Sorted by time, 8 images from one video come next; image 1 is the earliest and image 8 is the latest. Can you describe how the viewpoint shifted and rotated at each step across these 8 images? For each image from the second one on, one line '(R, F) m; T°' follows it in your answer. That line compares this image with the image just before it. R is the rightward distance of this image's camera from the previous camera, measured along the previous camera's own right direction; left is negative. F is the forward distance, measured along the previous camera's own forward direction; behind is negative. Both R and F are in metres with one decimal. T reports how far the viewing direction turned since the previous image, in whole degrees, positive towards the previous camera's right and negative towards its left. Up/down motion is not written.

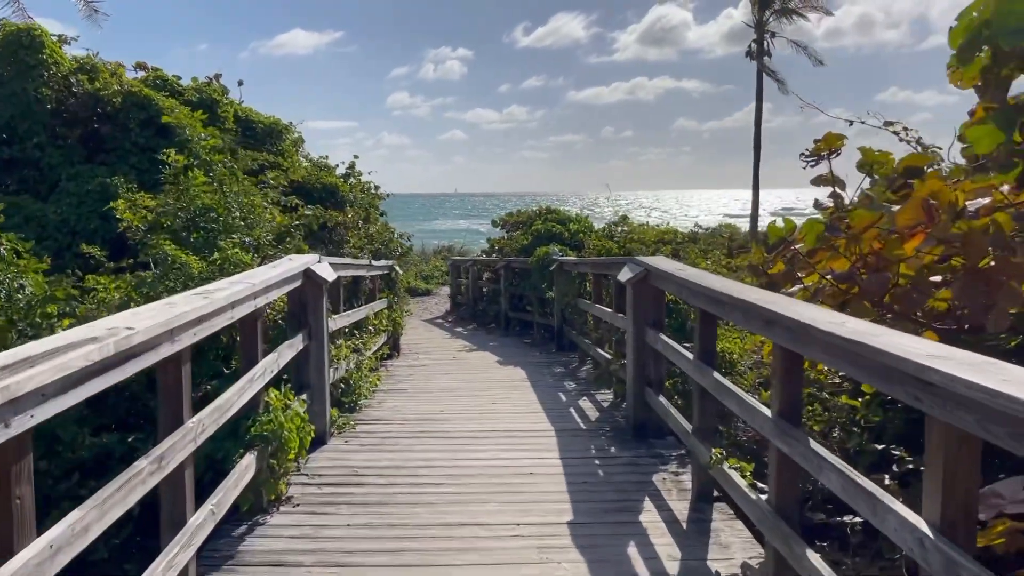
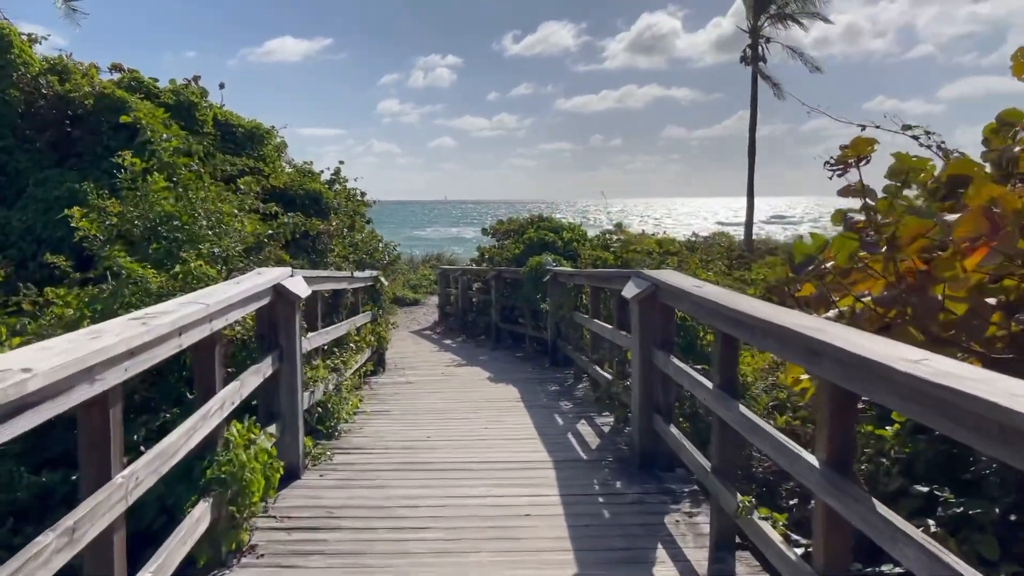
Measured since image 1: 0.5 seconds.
(0.0, +0.4) m; +1°
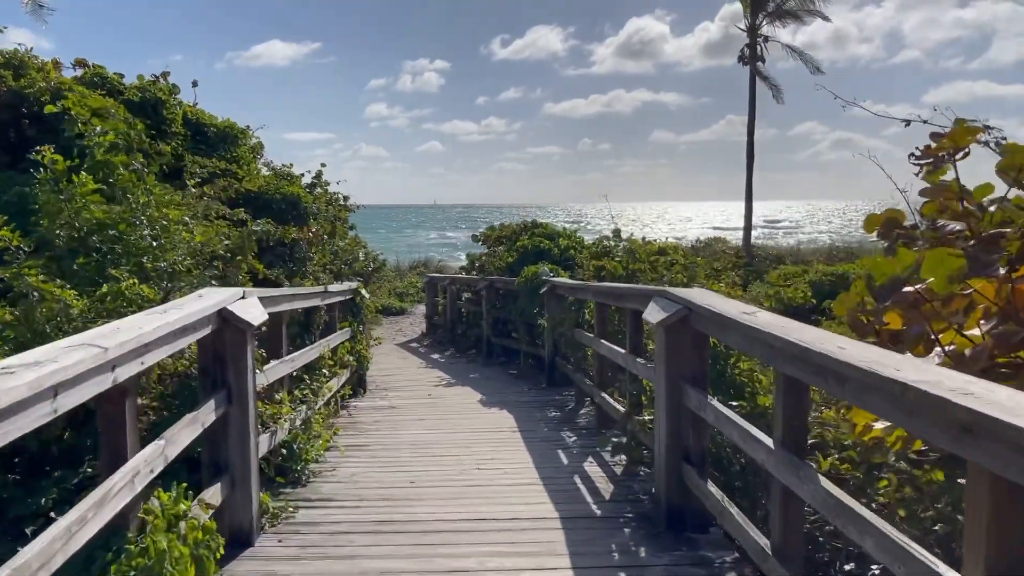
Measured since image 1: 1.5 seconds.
(0.0, +0.7) m; +1°
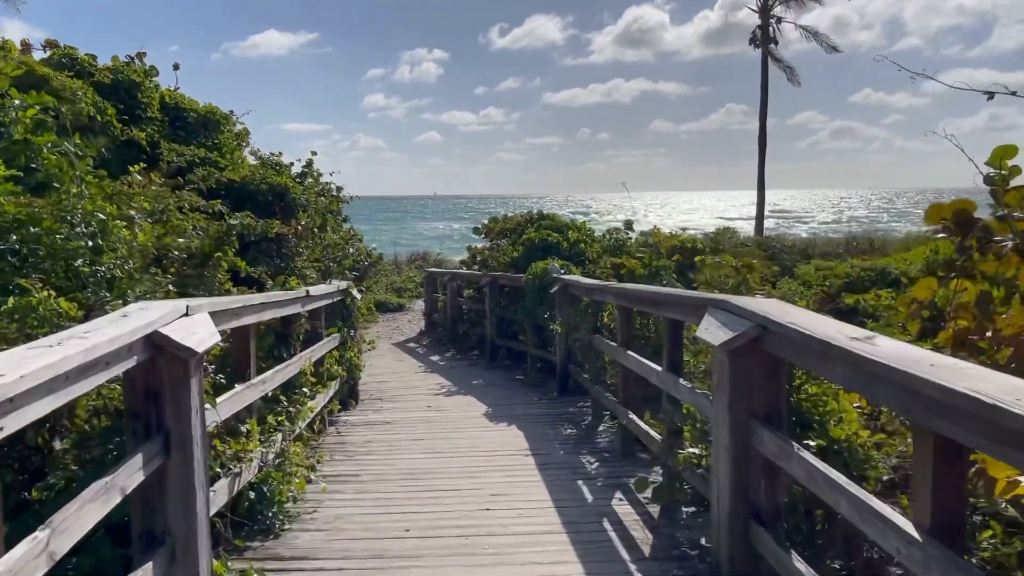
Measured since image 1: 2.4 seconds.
(-0.1, +0.7) m; 0°
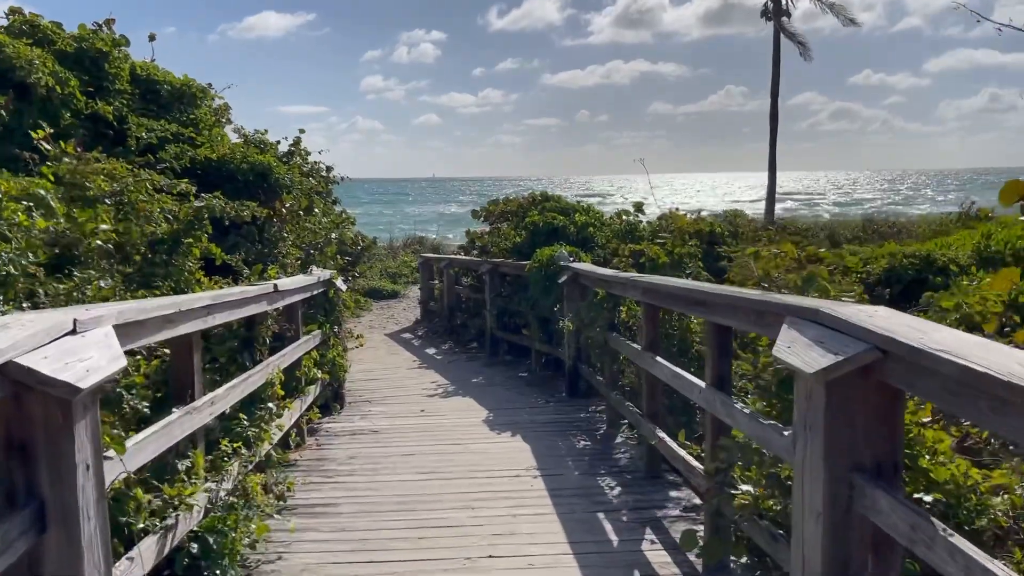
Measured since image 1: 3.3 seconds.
(0.0, +0.7) m; 0°
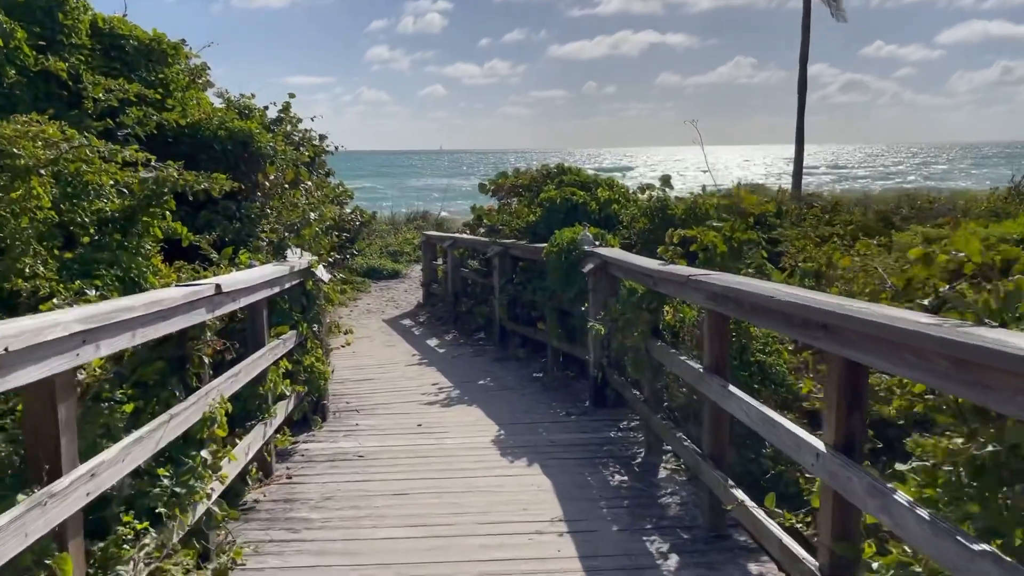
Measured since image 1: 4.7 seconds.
(-0.1, +0.9) m; 0°
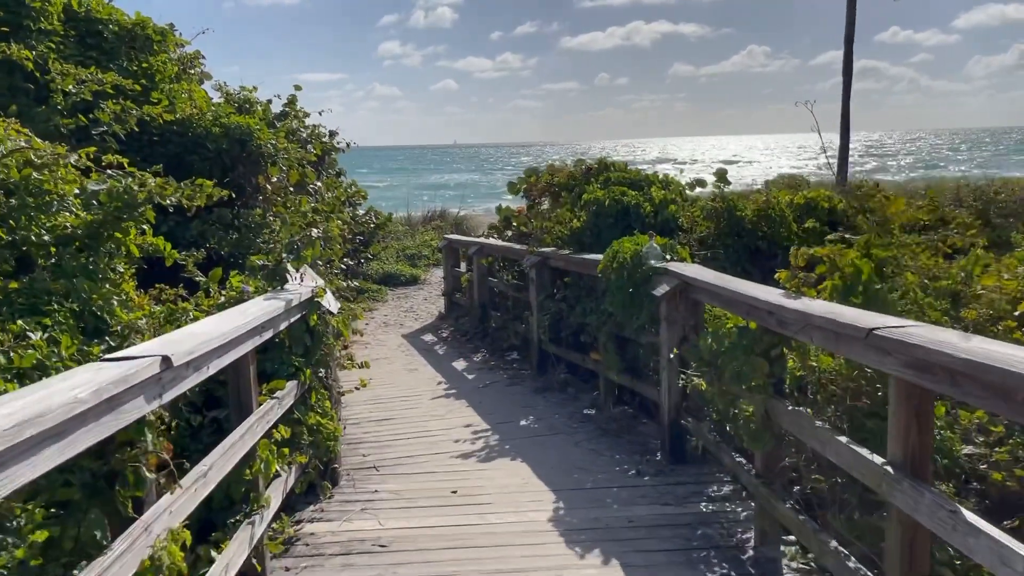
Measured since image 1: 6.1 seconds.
(-0.2, +0.9) m; -1°
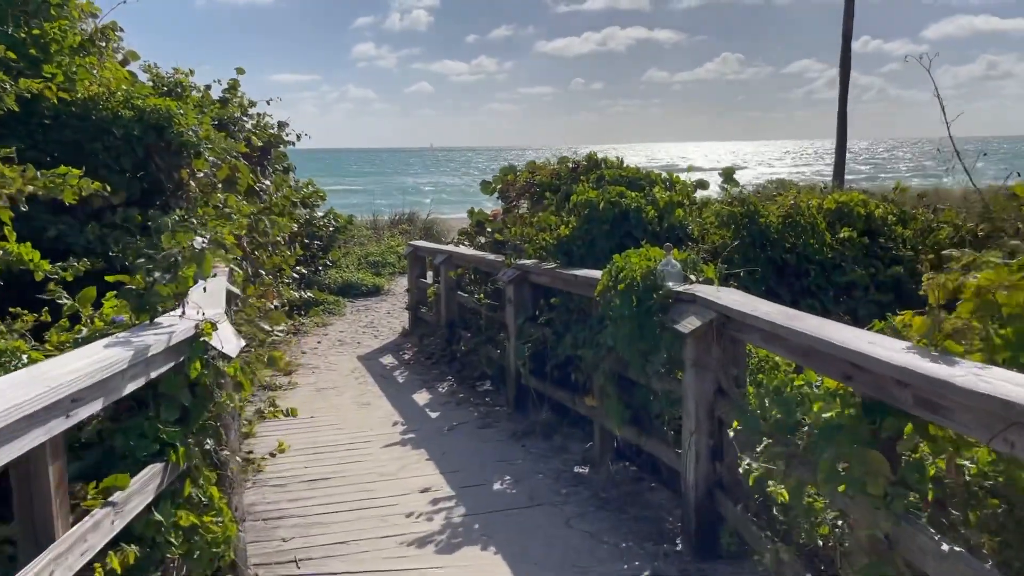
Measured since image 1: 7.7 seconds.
(0.0, +1.0) m; +2°
